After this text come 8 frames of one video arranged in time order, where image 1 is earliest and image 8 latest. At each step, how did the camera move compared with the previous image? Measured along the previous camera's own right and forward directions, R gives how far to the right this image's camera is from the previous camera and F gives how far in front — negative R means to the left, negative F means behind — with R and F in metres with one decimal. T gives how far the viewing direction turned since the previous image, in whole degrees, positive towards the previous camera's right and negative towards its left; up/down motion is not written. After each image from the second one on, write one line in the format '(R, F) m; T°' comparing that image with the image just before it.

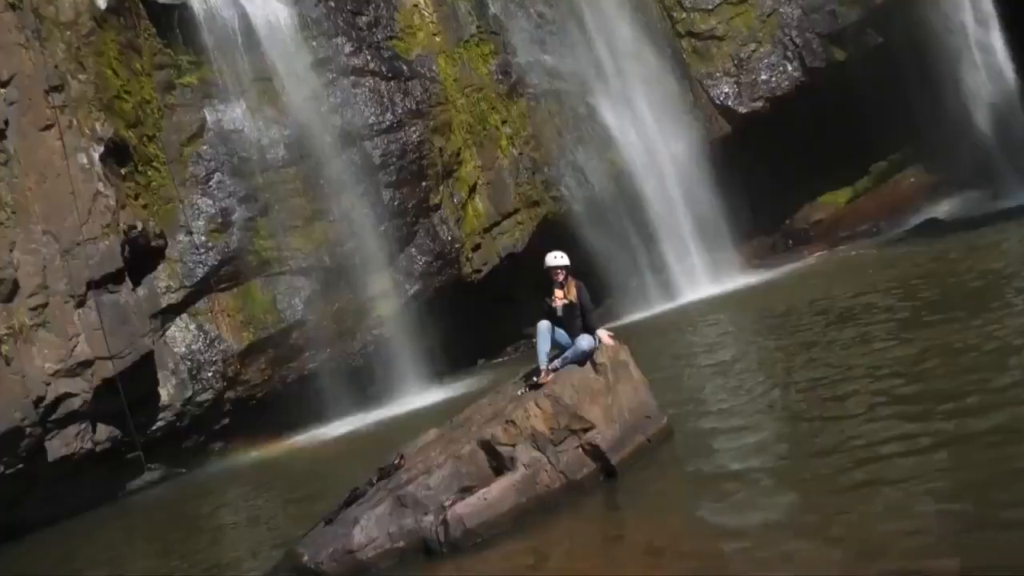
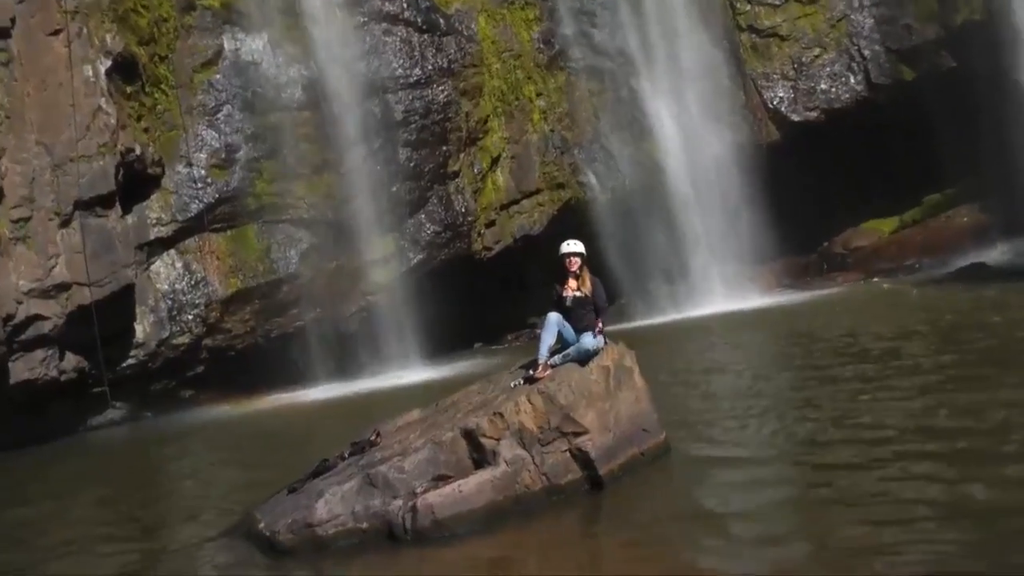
(+0.1, +0.9) m; -1°
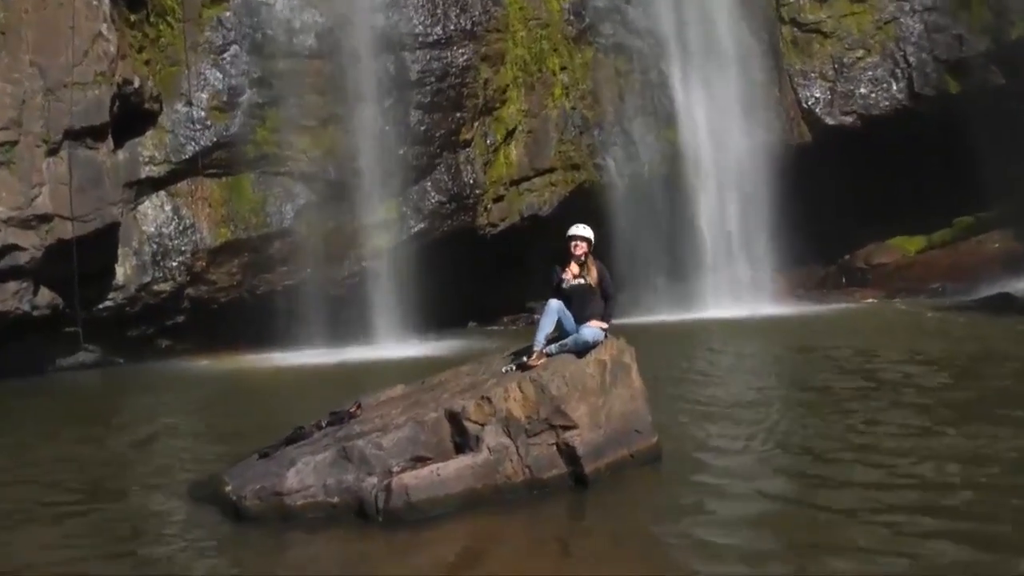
(0.0, +0.6) m; 0°
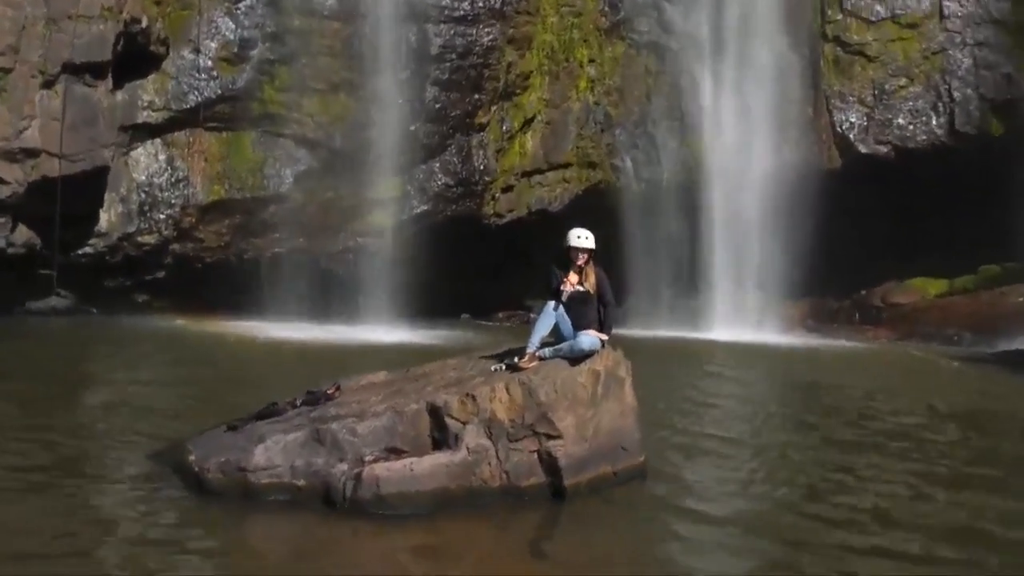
(0.0, +0.6) m; 0°
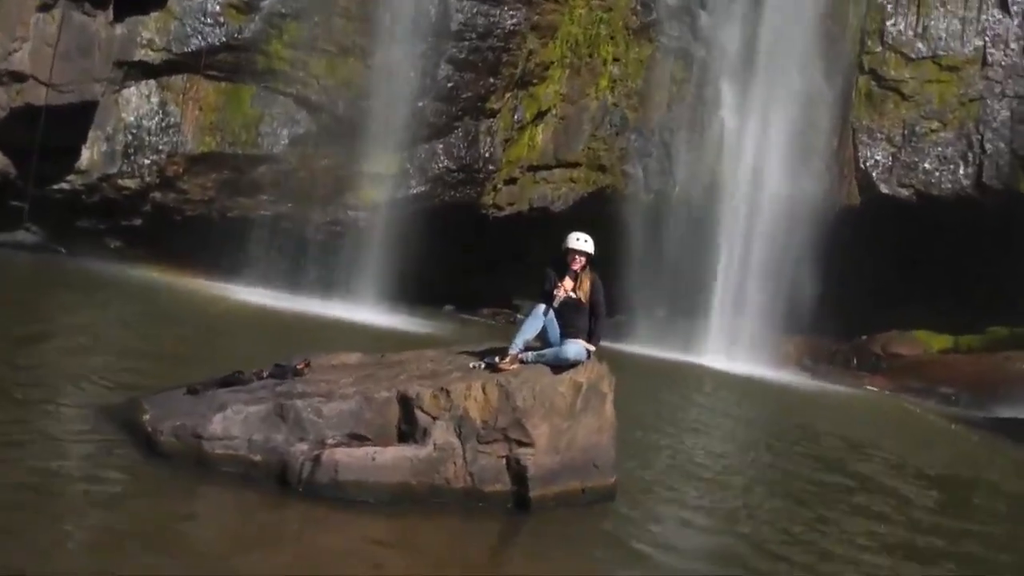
(0.0, +0.5) m; +1°
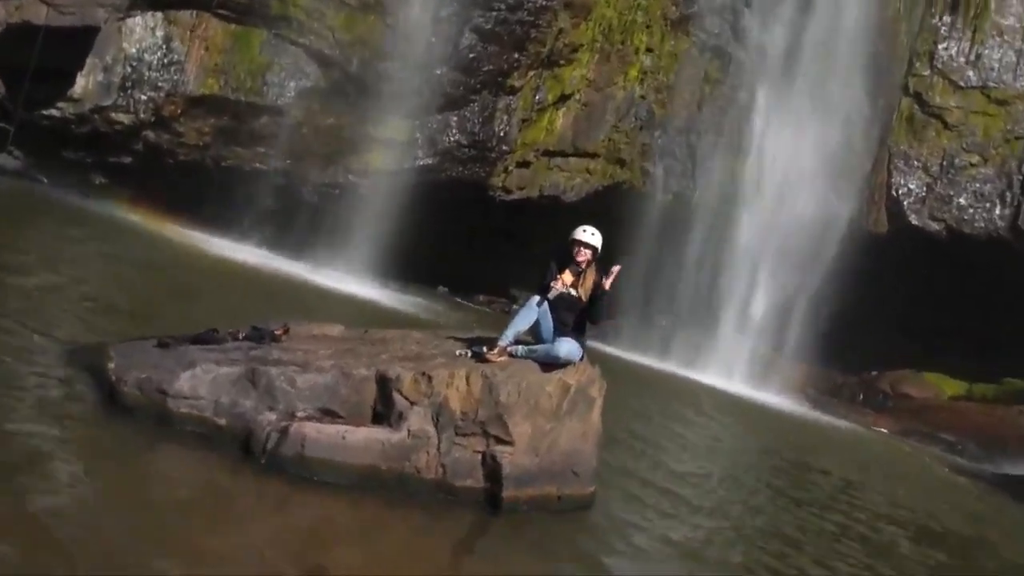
(+0.1, +0.6) m; 0°
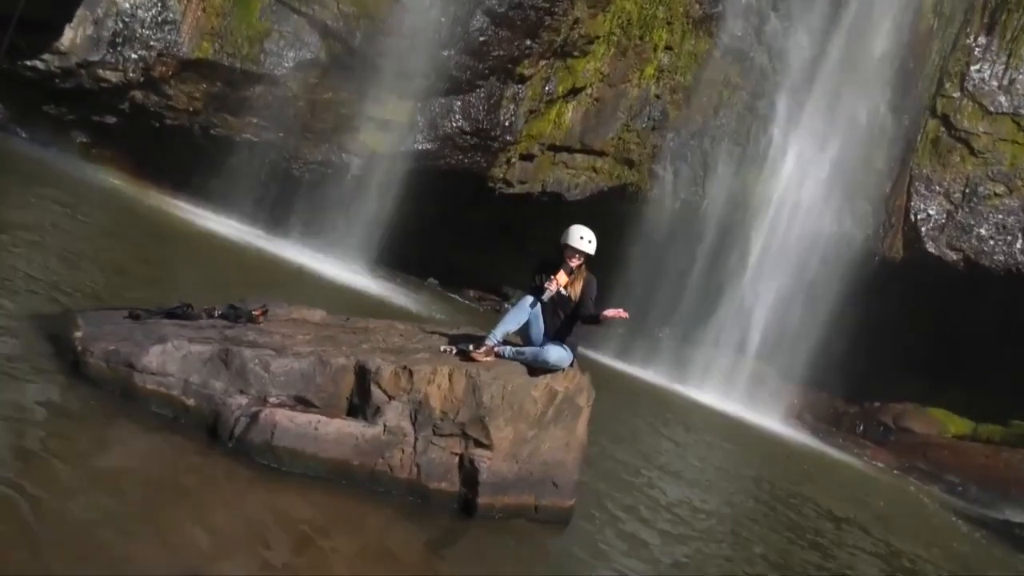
(+0.1, +0.5) m; 0°
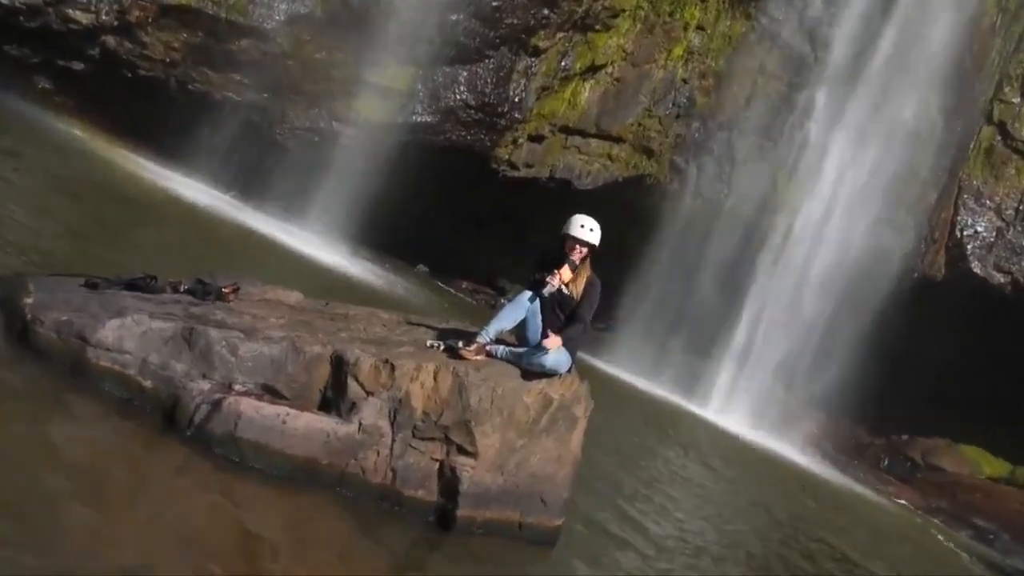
(+0.1, +1.0) m; 0°
